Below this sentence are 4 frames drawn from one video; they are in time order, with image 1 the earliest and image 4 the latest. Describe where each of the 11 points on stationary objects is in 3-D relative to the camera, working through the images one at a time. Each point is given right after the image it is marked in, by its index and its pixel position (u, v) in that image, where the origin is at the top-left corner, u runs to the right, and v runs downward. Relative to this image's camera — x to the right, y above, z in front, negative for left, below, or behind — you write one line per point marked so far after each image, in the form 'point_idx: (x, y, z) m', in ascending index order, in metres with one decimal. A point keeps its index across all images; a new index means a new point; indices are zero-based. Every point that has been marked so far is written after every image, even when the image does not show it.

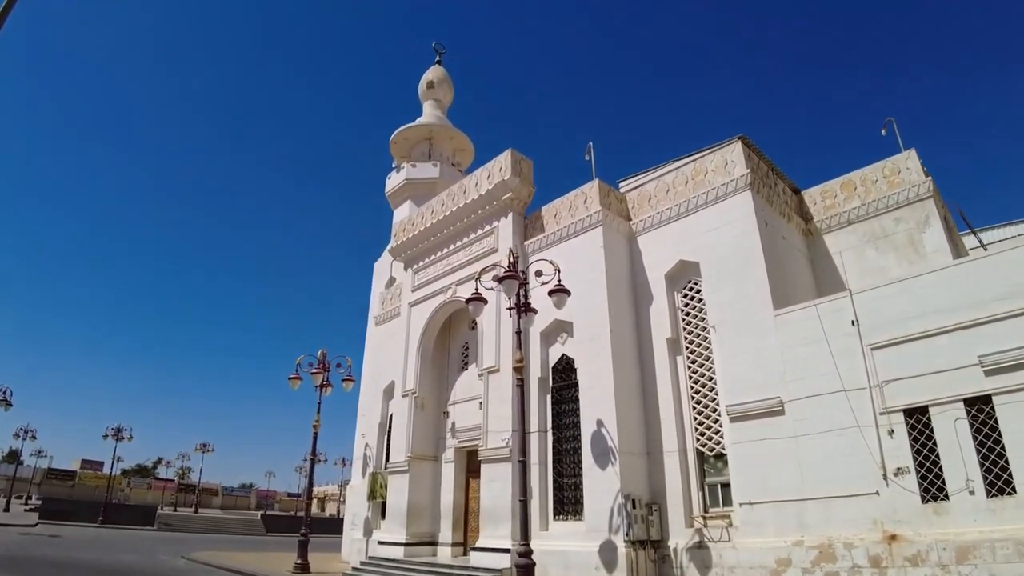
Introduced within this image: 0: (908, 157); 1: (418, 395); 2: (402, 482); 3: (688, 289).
0: (+7.1, +2.3, +10.8) m
1: (-2.1, -2.4, +13.1) m
2: (-2.3, -4.1, +12.4) m
3: (+3.1, 0.0, +10.3) m
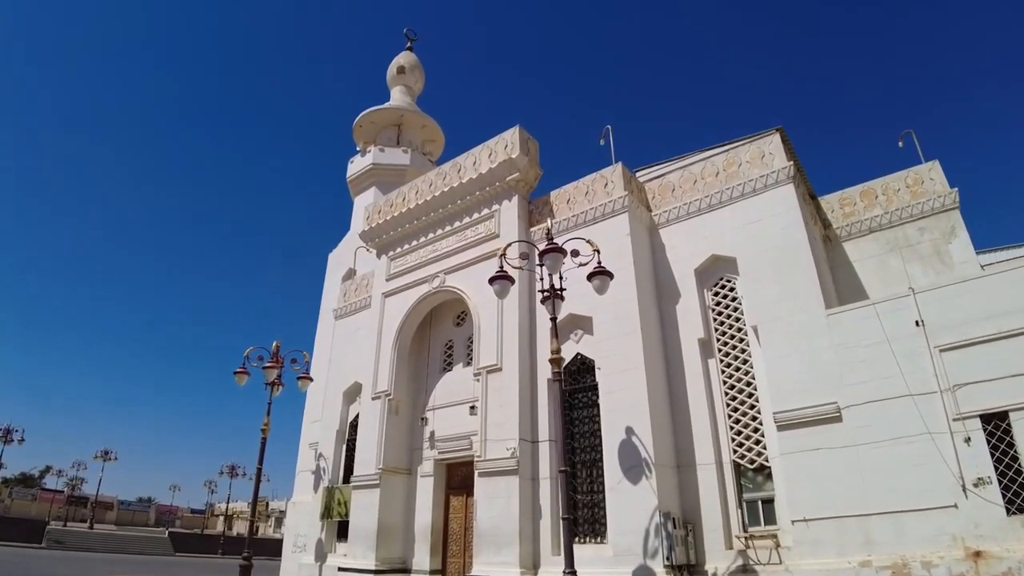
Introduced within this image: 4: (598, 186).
0: (+7.4, +2.1, +10.5) m
1: (-2.3, -2.1, +11.4) m
2: (-2.5, -3.8, +10.7) m
3: (+3.3, 0.0, +9.4) m
4: (+1.5, +1.8, +10.3) m
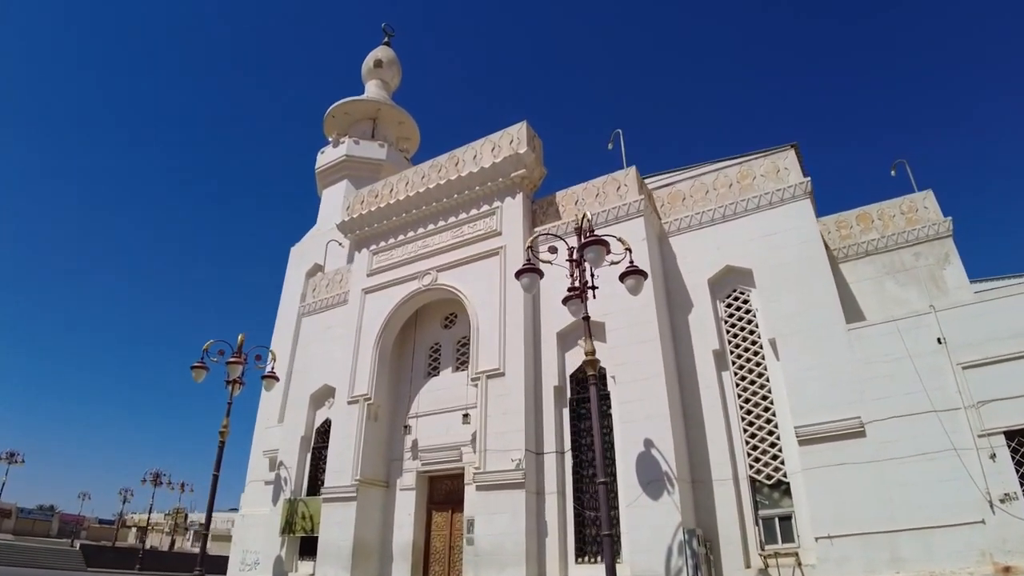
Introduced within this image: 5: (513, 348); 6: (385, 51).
0: (+7.5, +1.6, +10.7) m
1: (-2.5, -2.0, +10.5) m
2: (-2.7, -3.7, +9.7) m
3: (+3.4, -0.1, +9.2) m
4: (+1.6, +1.6, +9.9) m
5: (0.0, -0.9, +9.1) m
6: (-4.3, +8.0, +20.0) m
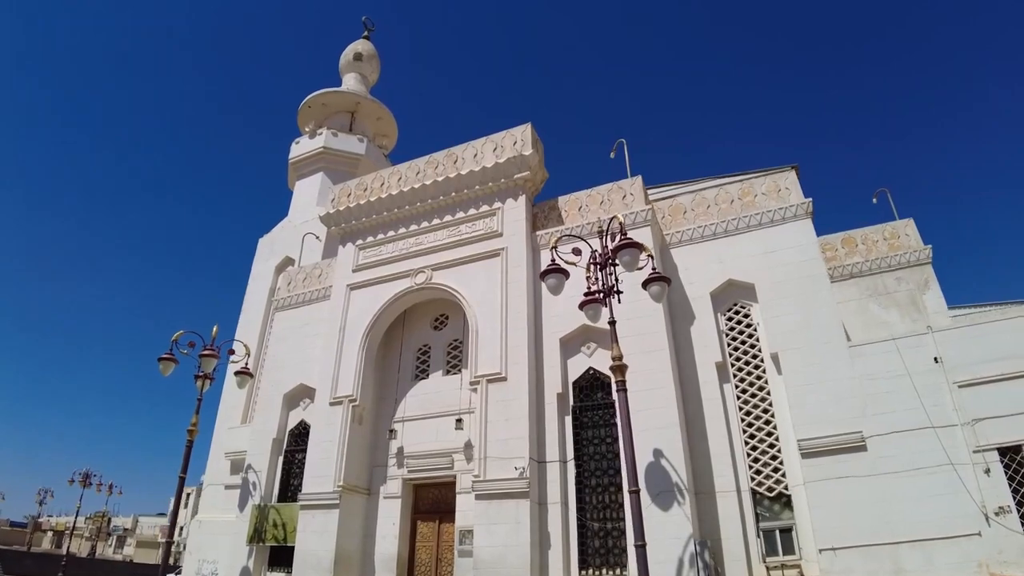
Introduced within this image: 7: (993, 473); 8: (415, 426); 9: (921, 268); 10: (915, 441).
0: (+7.4, +1.2, +11.2) m
1: (-2.6, -1.9, +10.0) m
2: (-2.9, -3.6, +9.1) m
3: (+3.5, -0.4, +9.3) m
4: (+1.7, +1.5, +9.9) m
5: (0.0, -1.0, +8.8) m
6: (-4.8, +8.0, +19.4) m
7: (+5.8, -2.3, +7.1) m
8: (-1.6, -2.3, +9.8) m
9: (+7.4, +0.3, +10.8) m
10: (+5.1, -2.0, +7.6) m
